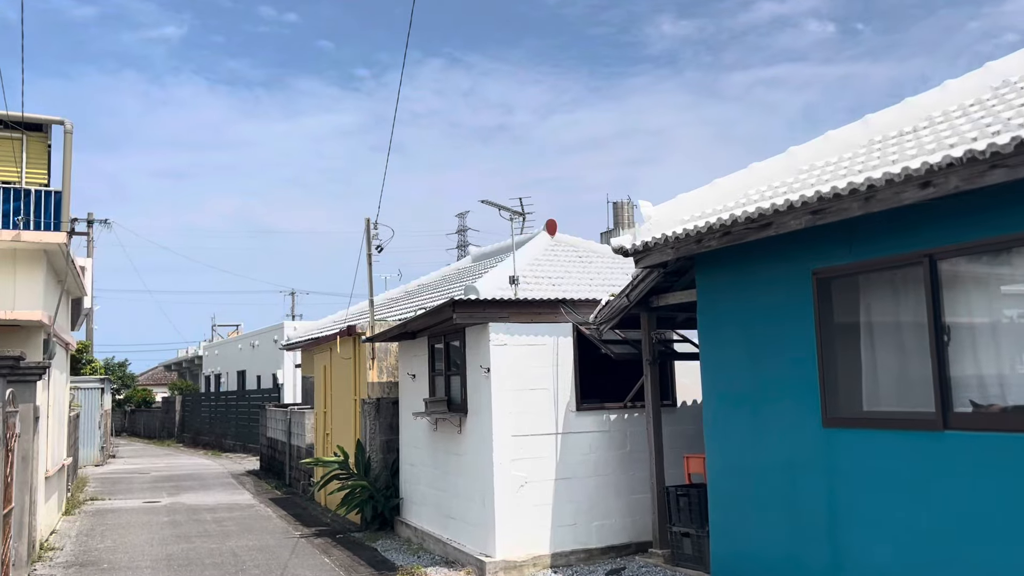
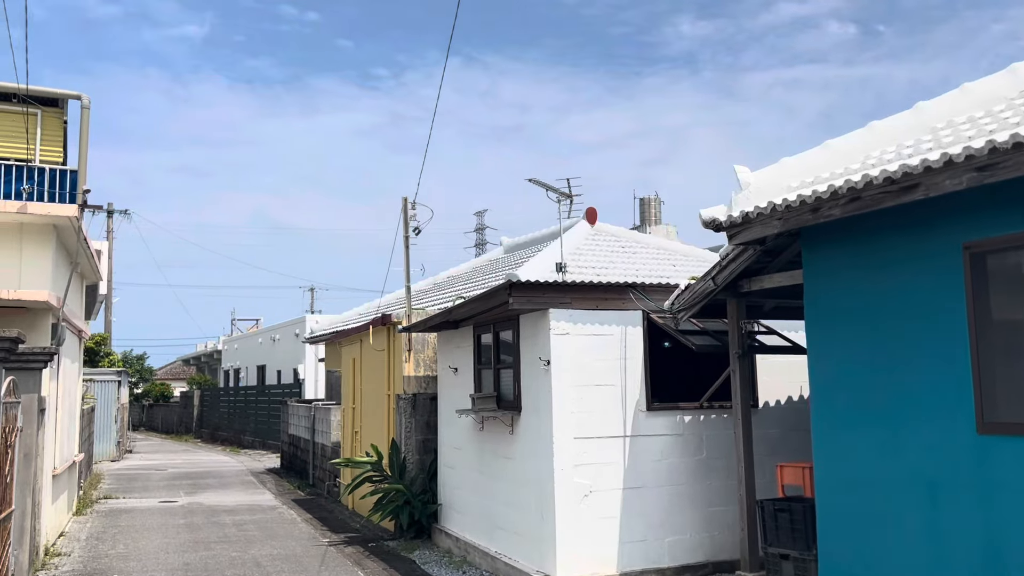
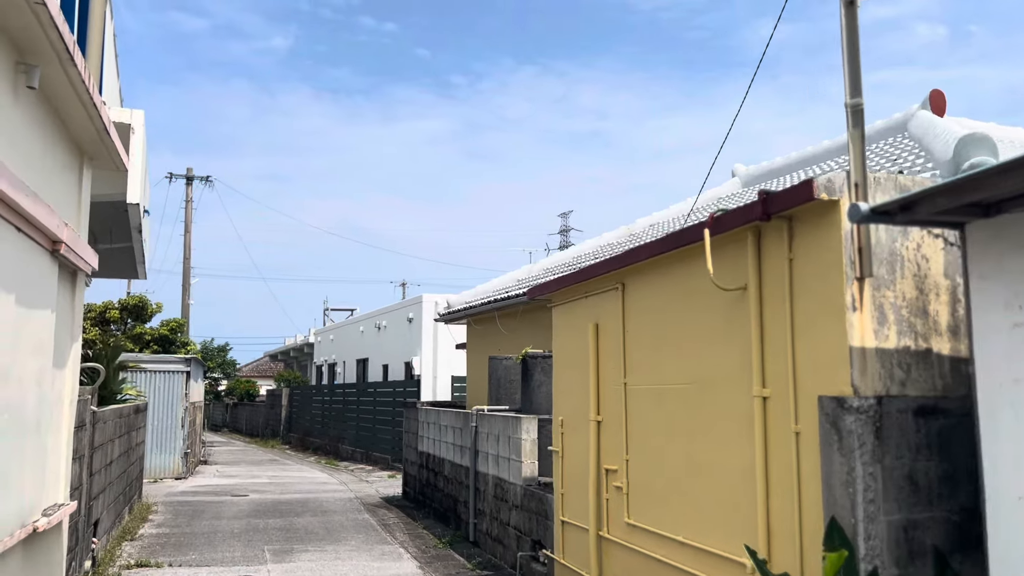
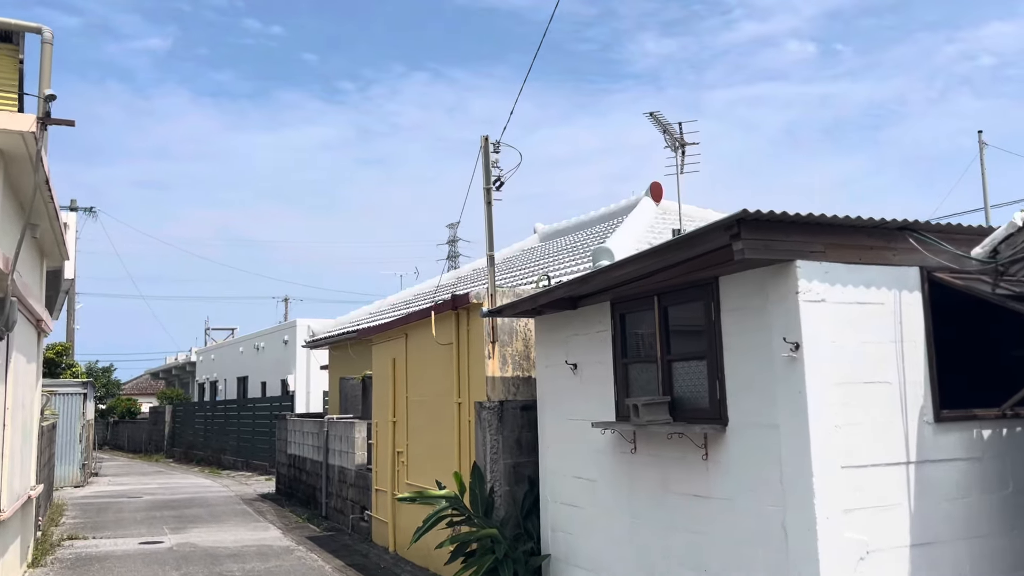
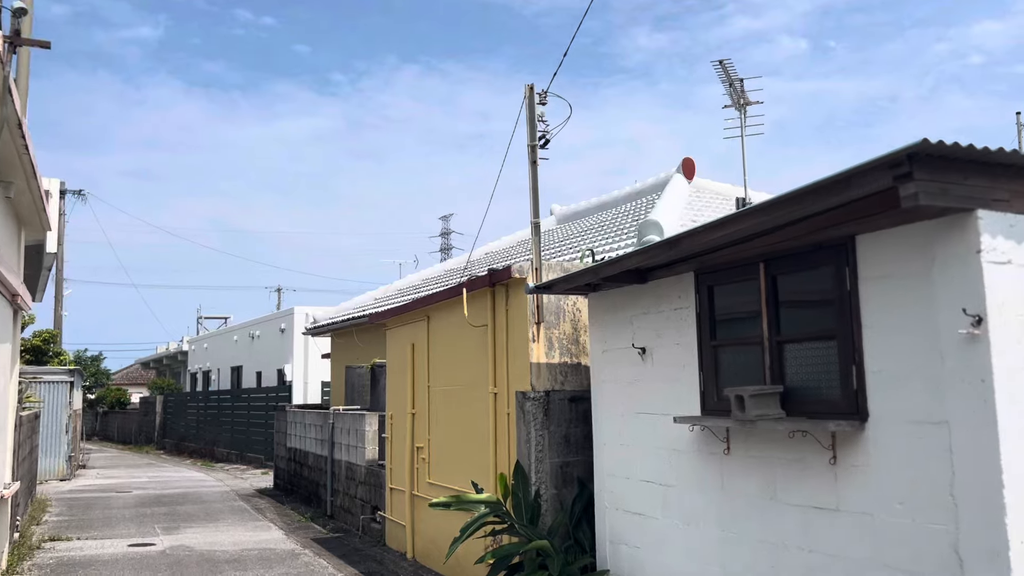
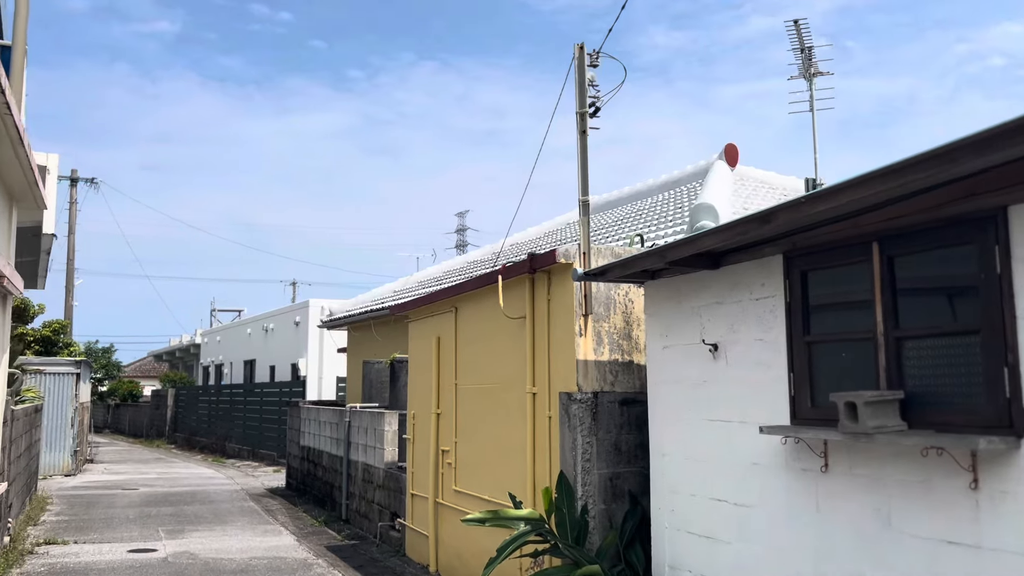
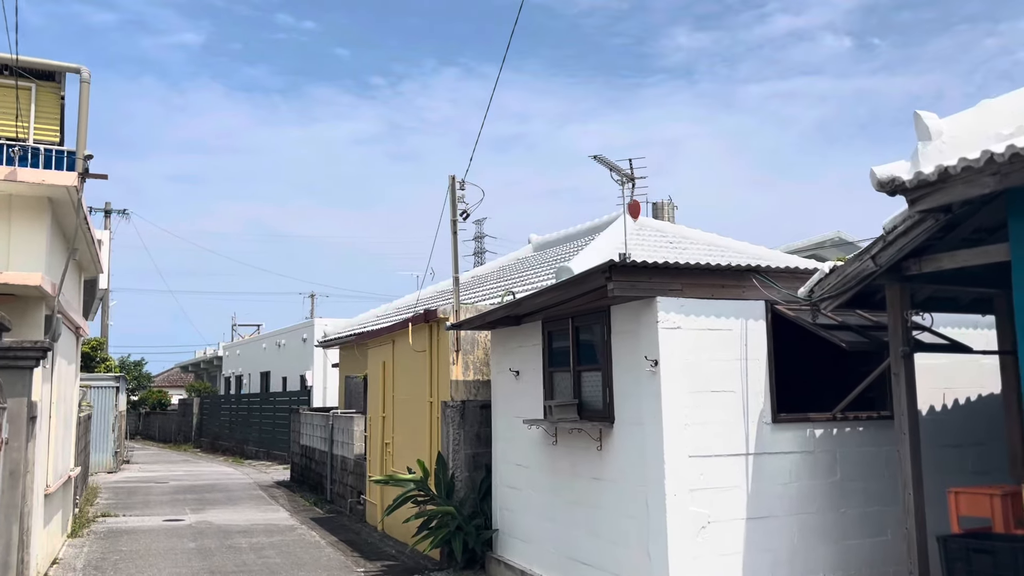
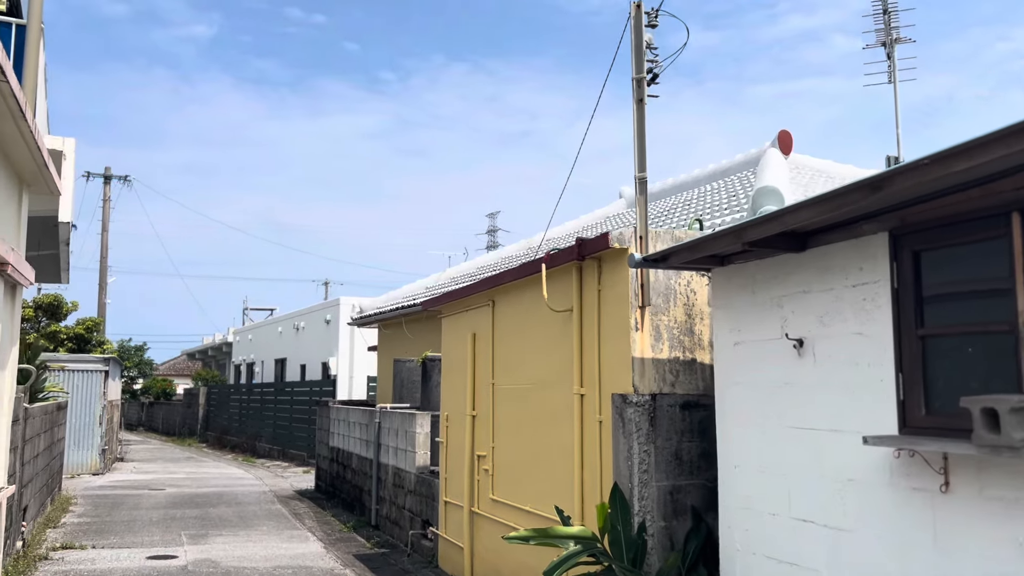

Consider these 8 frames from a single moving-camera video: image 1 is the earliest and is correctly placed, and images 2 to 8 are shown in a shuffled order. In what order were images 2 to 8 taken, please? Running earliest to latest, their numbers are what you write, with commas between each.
2, 7, 4, 5, 6, 8, 3
